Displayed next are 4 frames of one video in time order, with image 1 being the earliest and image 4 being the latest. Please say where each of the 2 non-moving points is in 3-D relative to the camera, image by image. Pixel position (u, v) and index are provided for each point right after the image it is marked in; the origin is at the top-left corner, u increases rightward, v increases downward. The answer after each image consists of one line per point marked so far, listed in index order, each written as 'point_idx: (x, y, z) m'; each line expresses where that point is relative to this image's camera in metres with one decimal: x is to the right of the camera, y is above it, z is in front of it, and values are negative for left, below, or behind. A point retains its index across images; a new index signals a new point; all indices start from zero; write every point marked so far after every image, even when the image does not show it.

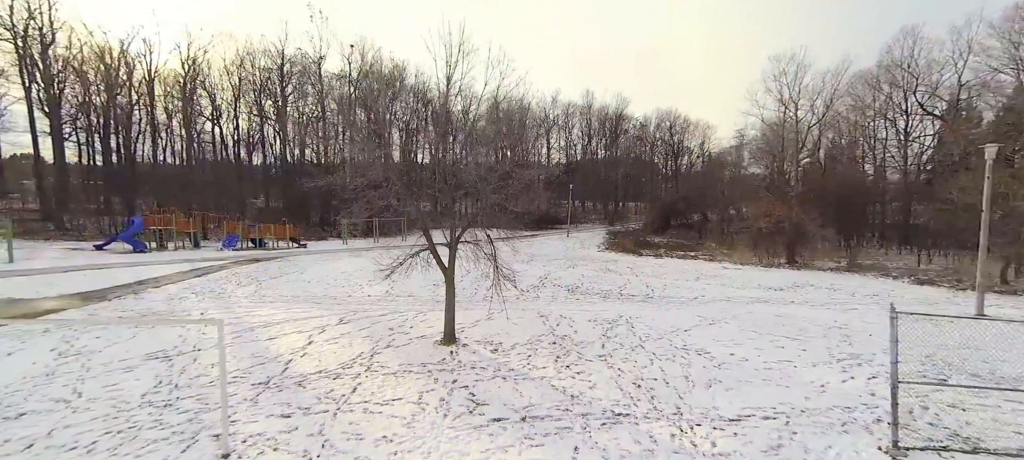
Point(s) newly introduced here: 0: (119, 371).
0: (-7.7, -2.7, +7.6) m
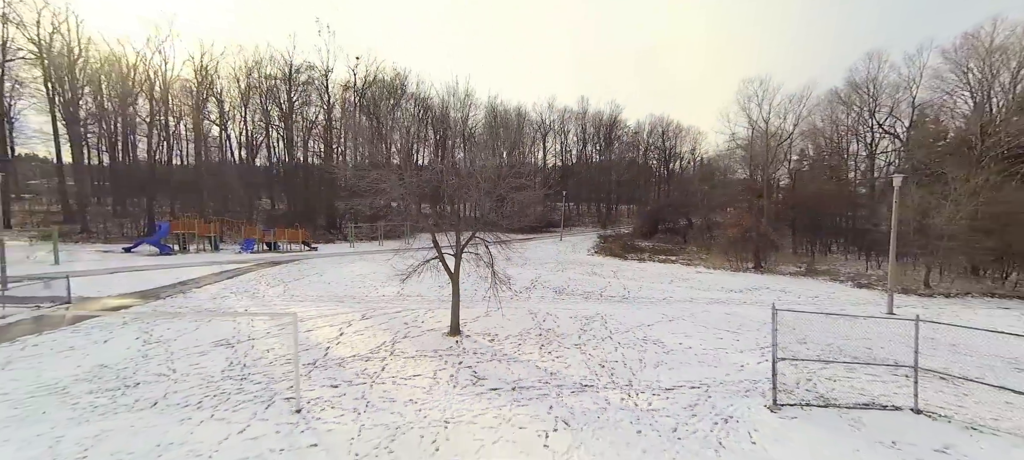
0: (-7.8, -3.0, +9.7) m
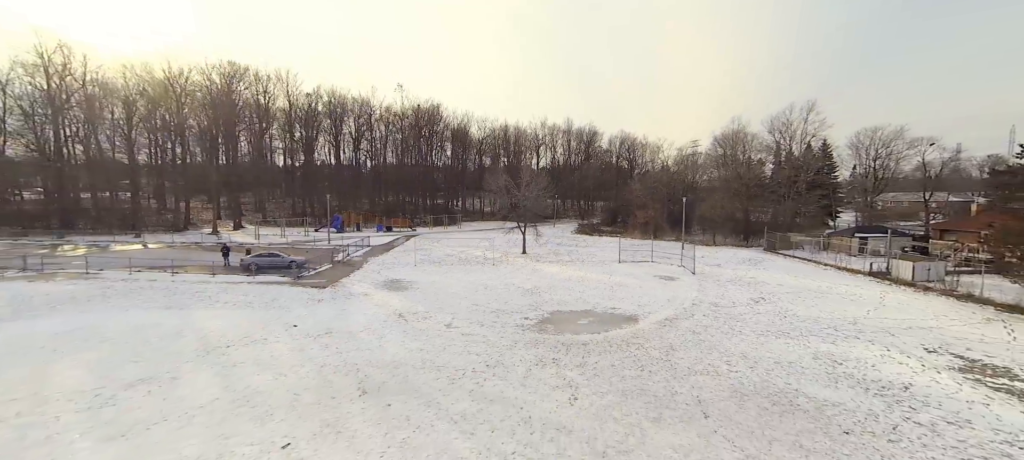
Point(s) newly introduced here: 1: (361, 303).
0: (-5.2, -2.0, +29.8) m
1: (-6.8, -3.3, +17.7) m
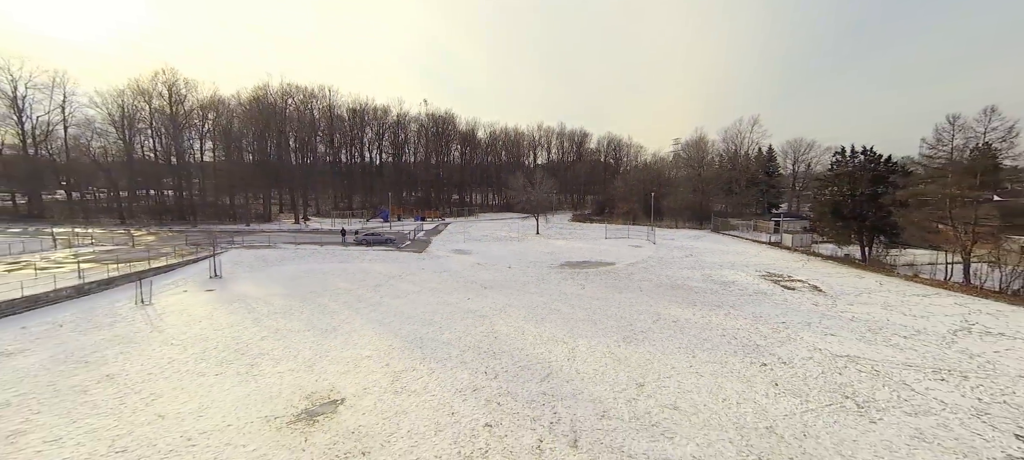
0: (-3.4, -0.8, +41.1) m
1: (-4.7, -2.2, +29.1) m
